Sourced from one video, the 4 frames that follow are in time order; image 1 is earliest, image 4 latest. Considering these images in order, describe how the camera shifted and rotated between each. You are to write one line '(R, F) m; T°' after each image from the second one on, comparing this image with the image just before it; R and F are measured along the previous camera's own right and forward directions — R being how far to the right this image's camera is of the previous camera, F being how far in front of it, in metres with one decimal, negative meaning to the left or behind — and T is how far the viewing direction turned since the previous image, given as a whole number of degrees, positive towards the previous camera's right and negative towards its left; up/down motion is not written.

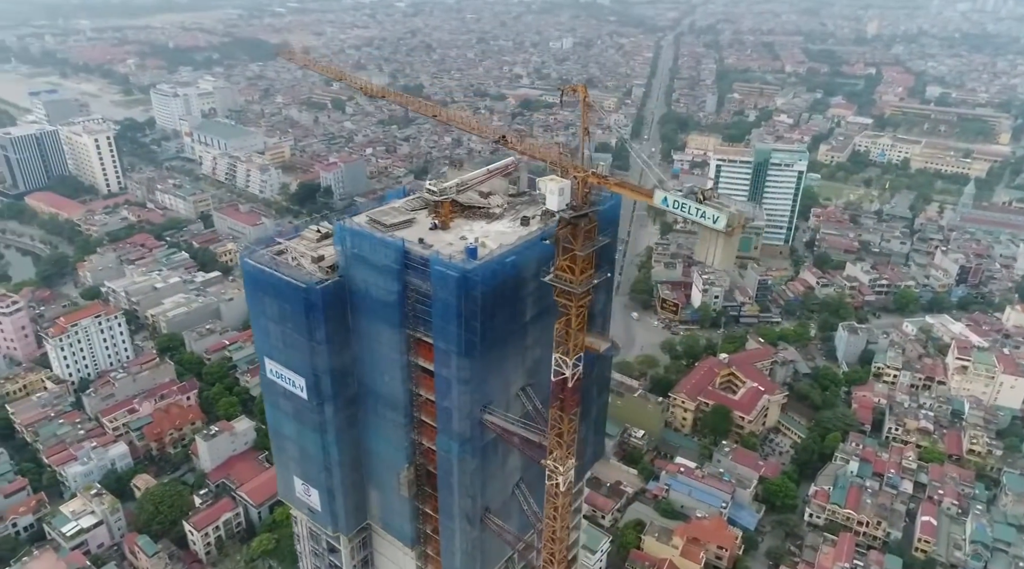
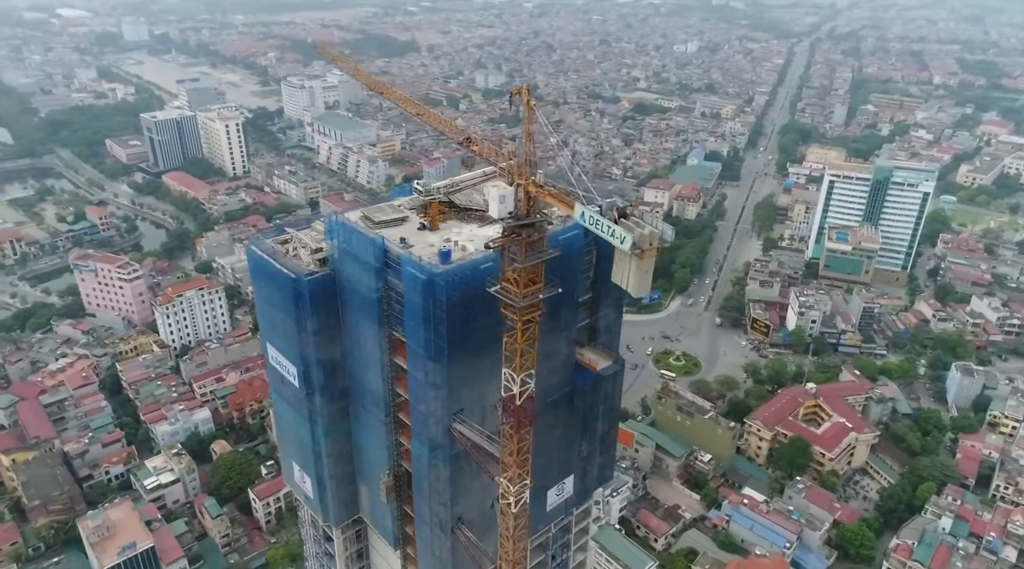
(+2.4, +0.5) m; -11°
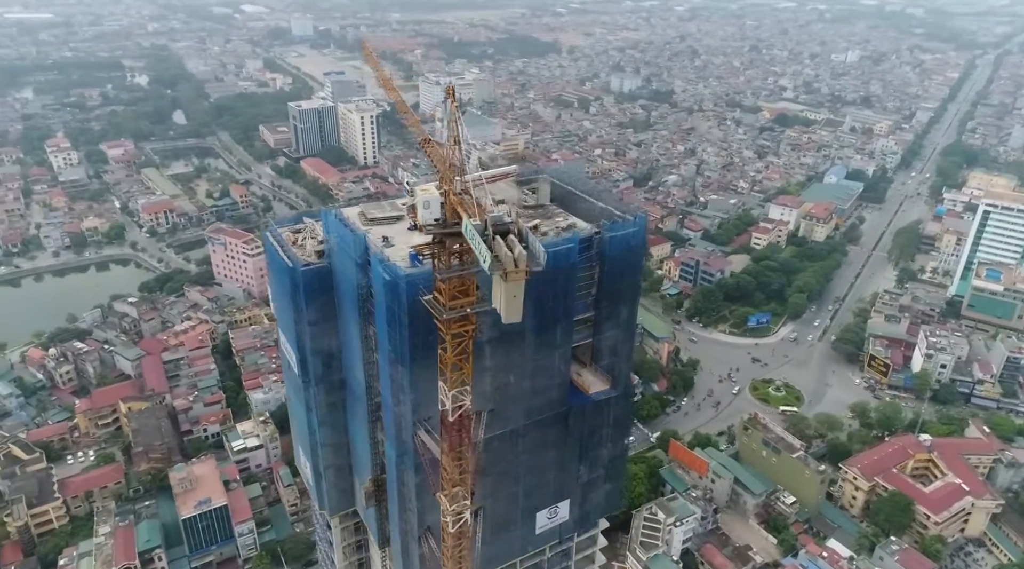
(+2.6, +0.9) m; -12°
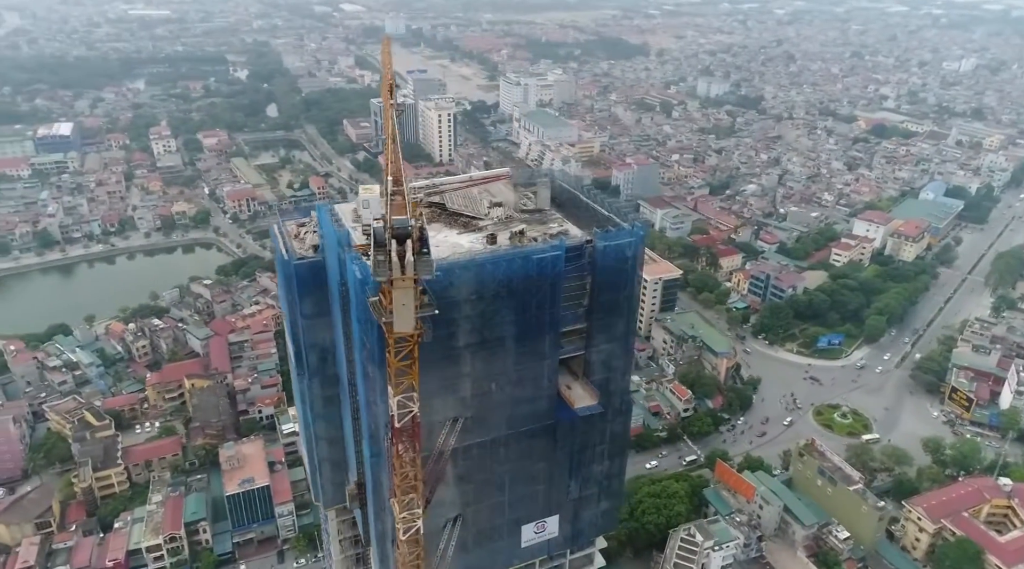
(+1.6, +0.7) m; -7°
